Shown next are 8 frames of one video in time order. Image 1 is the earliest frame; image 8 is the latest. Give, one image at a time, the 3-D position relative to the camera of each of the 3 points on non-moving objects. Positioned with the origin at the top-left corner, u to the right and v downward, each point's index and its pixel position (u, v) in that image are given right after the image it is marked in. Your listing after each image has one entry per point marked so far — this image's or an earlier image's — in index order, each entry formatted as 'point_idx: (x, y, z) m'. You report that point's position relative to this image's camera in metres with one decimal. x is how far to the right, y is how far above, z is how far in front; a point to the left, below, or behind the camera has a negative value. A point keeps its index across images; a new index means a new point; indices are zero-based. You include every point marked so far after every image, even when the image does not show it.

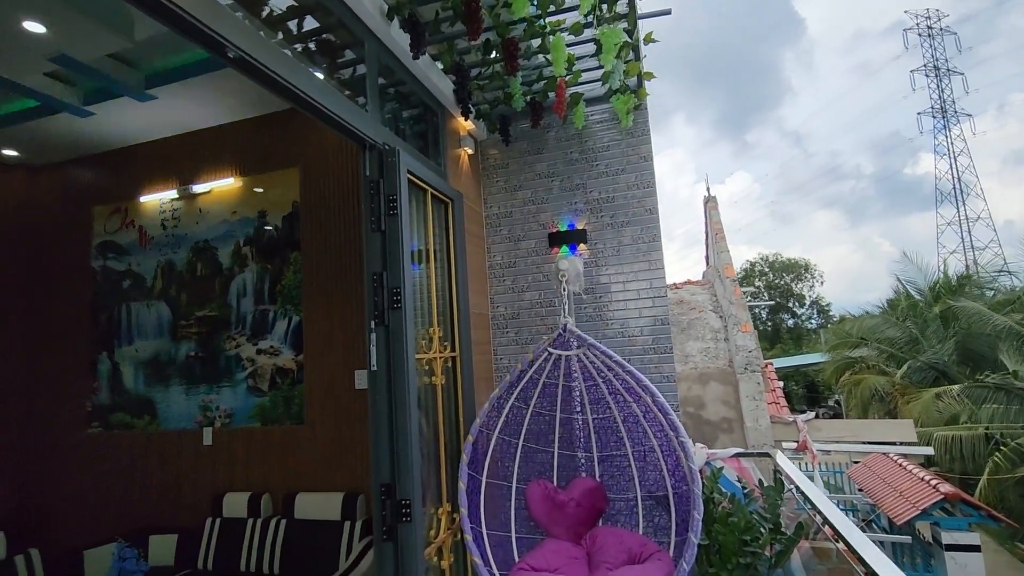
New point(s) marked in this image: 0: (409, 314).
0: (-0.4, -0.1, +2.0) m
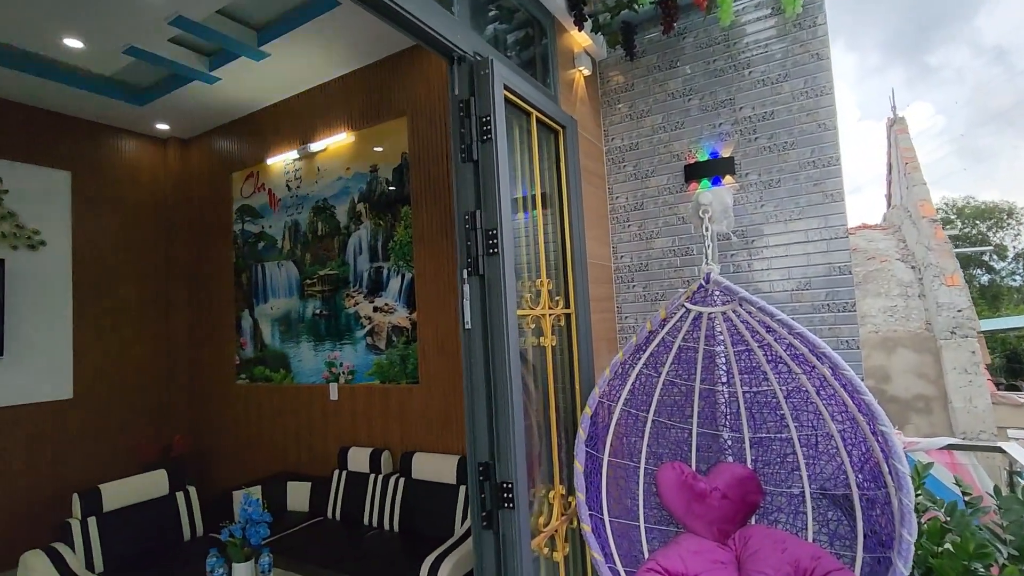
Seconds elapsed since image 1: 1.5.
0: (0.0, +0.1, +1.6) m
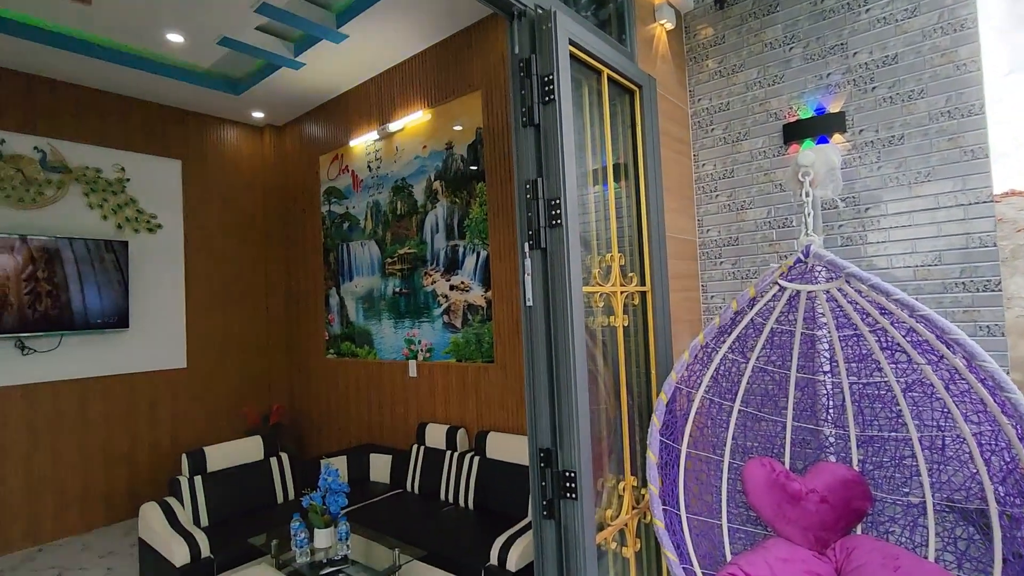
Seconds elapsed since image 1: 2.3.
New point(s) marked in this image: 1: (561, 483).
0: (+0.2, +0.2, +1.5) m
1: (+0.1, -0.5, +1.4) m
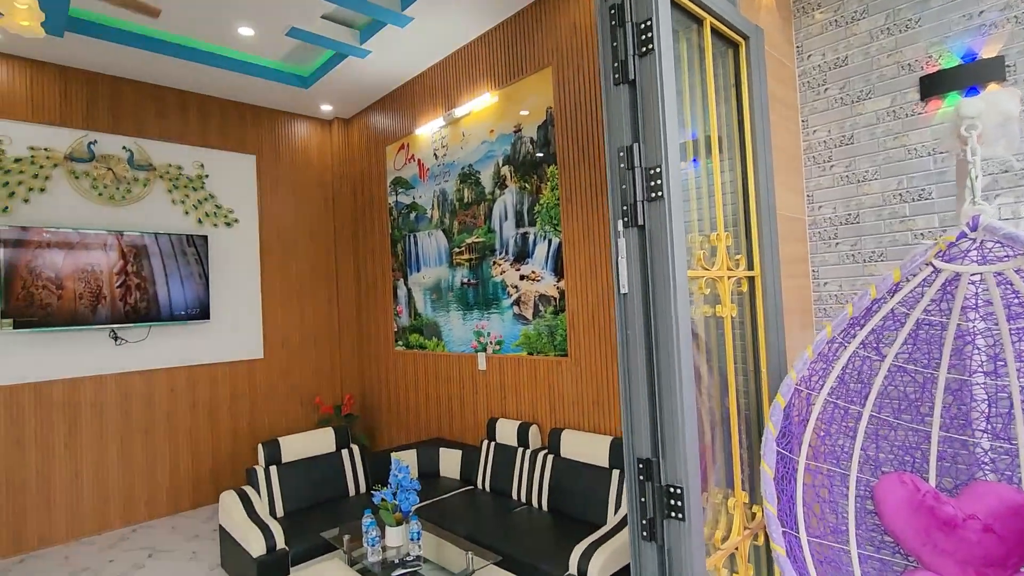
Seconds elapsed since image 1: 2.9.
0: (+0.4, +0.2, +1.3) m
1: (+0.4, -0.5, +1.2) m
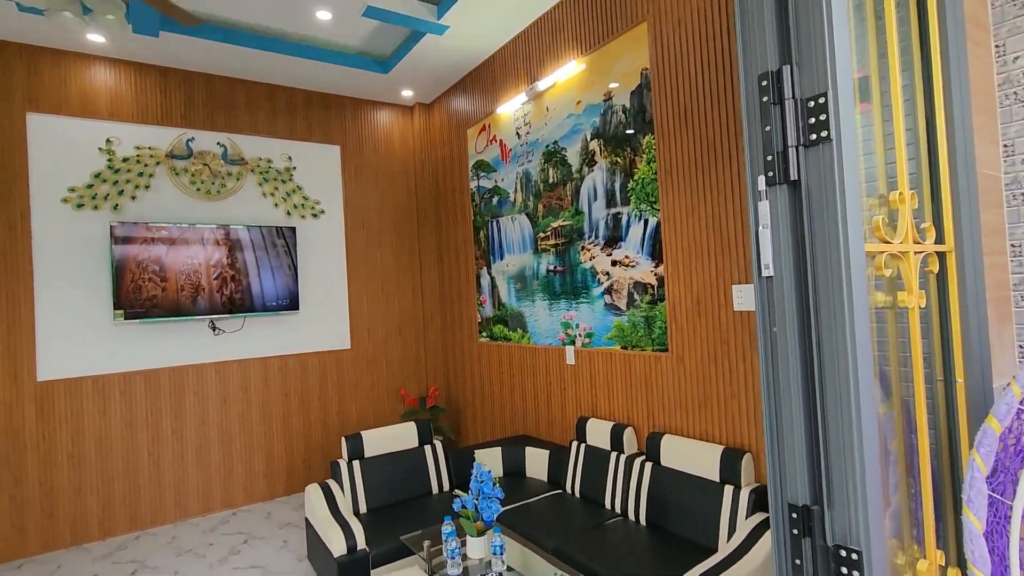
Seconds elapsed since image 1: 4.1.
0: (+0.6, +0.2, +0.9) m
1: (+0.5, -0.5, +0.9) m
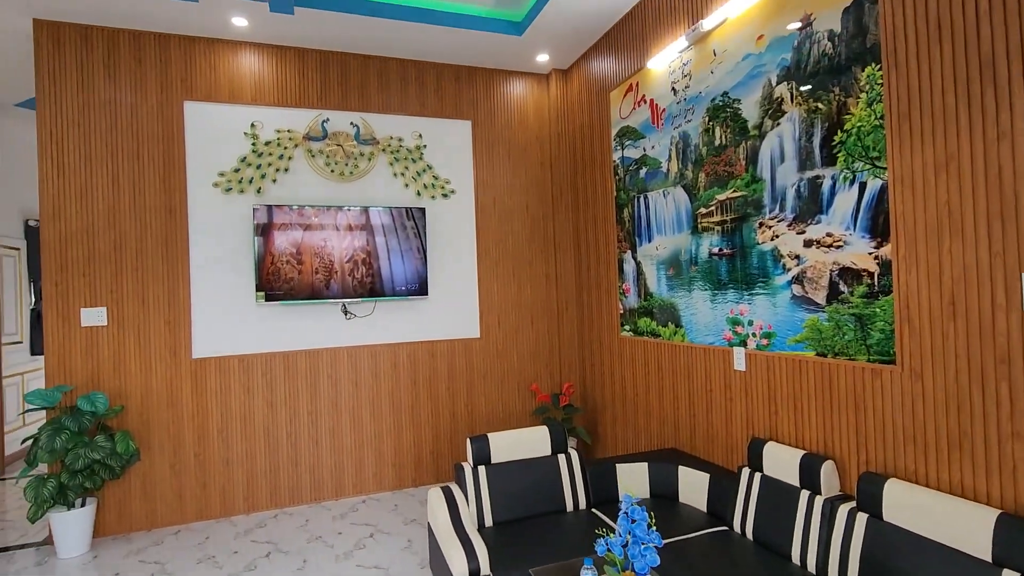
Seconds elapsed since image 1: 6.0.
0: (+0.8, +0.2, +0.2) m
1: (+0.7, -0.5, +0.2) m
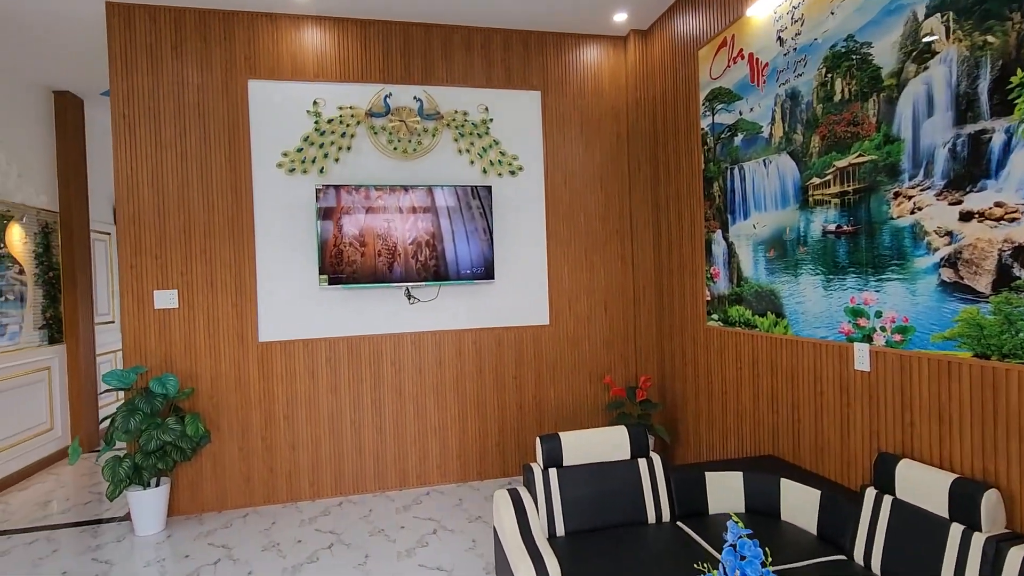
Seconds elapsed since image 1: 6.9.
0: (+0.8, +0.2, -0.2) m
1: (+0.8, -0.5, -0.1) m
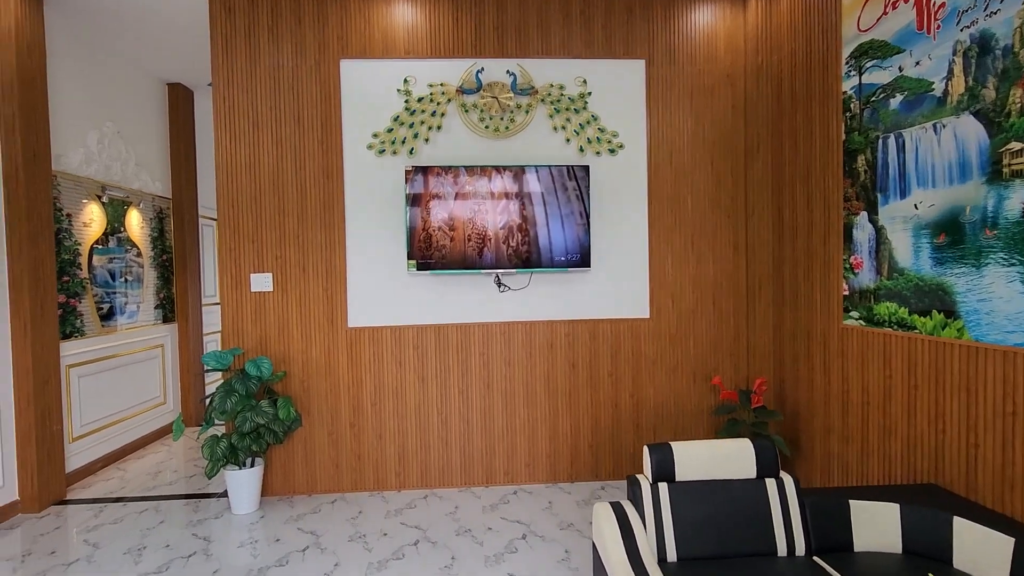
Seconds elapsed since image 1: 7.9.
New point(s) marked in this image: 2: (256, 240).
0: (+0.8, +0.2, -0.6) m
1: (+0.8, -0.5, -0.5) m
2: (-1.7, +0.3, +3.4) m
